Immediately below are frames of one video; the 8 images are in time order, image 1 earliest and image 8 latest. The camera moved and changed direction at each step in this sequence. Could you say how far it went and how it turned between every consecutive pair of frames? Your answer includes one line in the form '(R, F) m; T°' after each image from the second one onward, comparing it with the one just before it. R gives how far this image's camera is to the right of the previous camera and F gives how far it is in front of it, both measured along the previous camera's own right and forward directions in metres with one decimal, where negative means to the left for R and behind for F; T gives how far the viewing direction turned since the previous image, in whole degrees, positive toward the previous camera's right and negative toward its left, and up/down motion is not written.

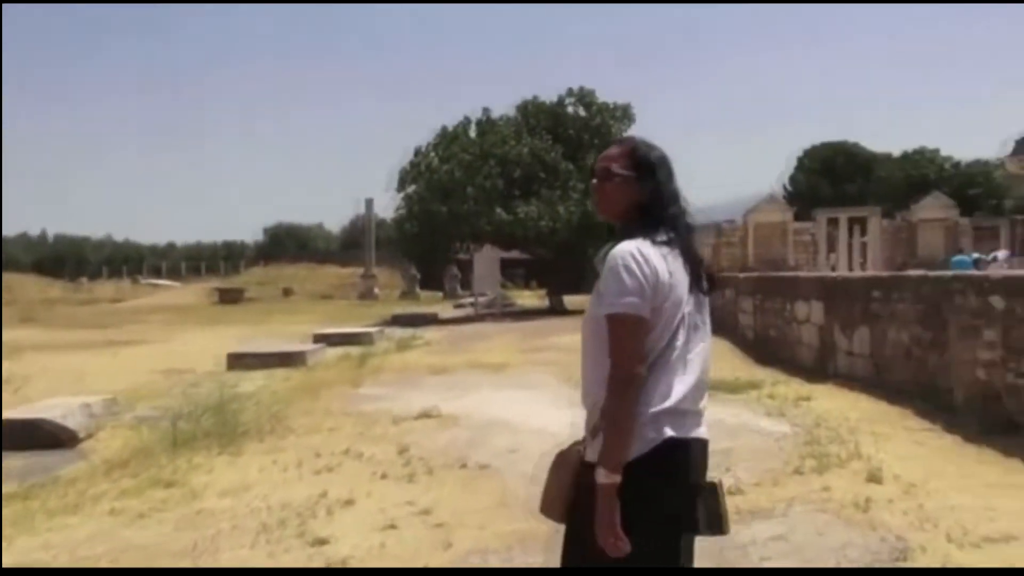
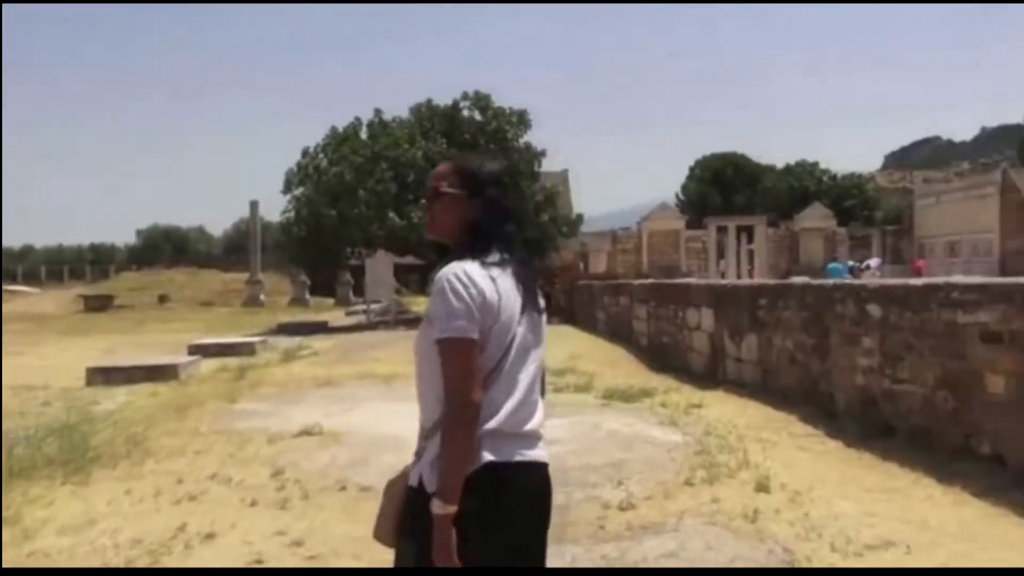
(0.0, +0.2) m; +6°
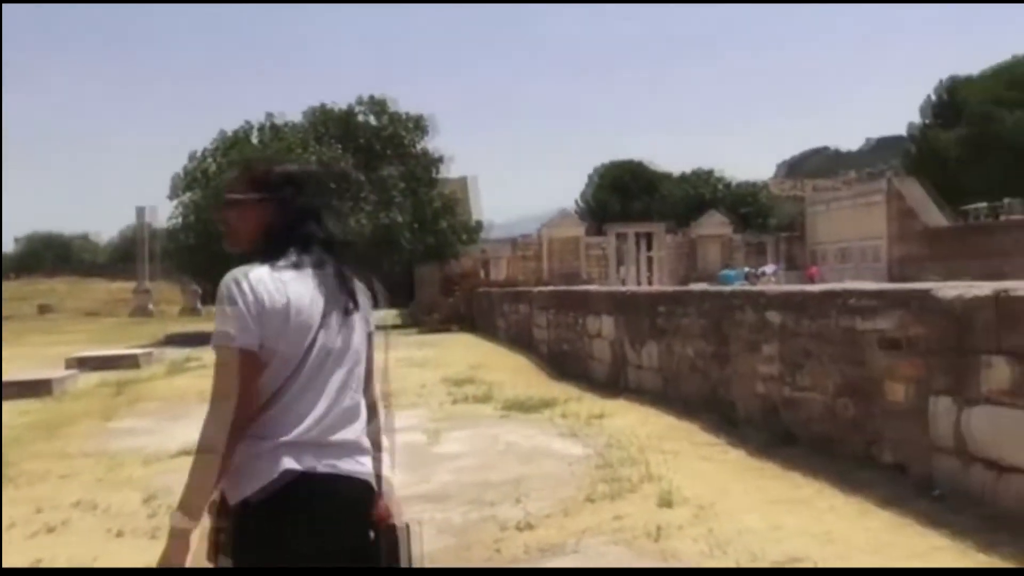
(0.0, +0.3) m; +5°
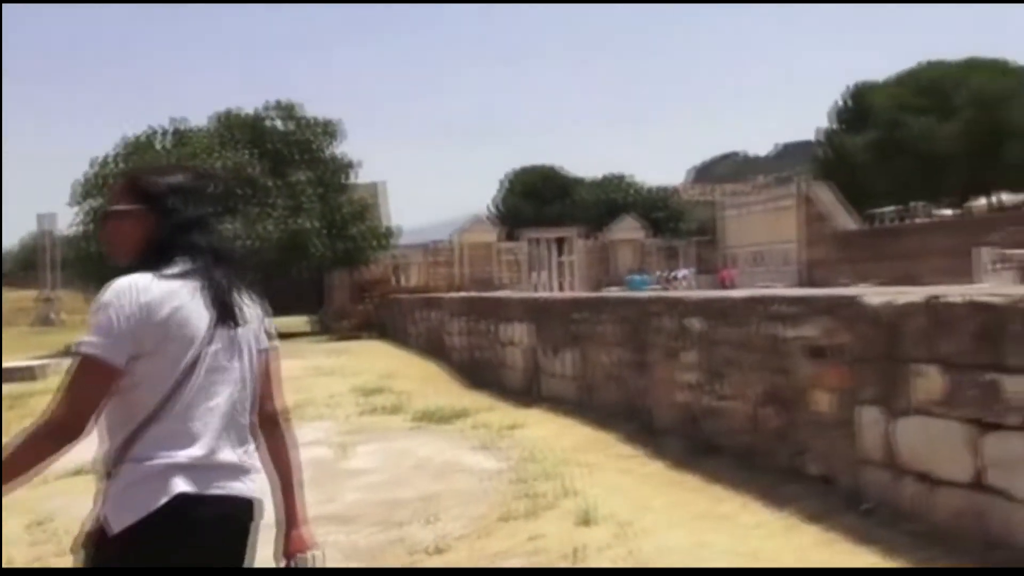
(0.0, +0.3) m; +5°
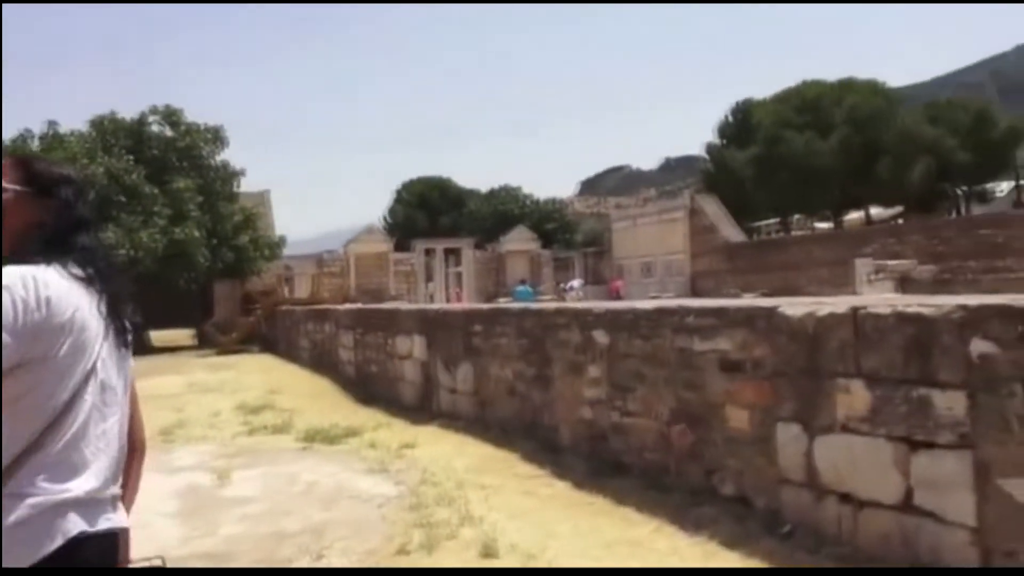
(0.0, +0.4) m; +6°
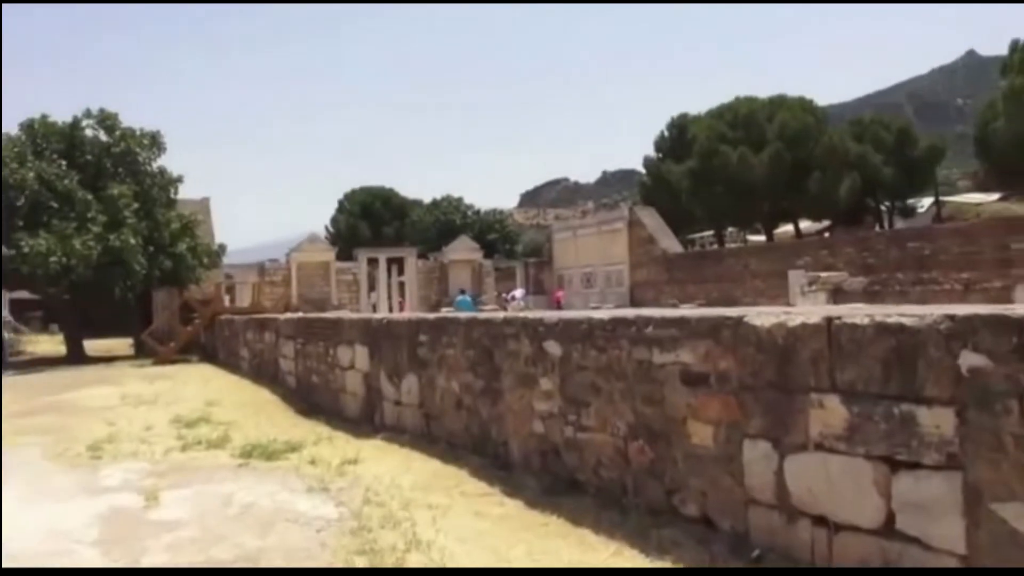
(0.0, +0.3) m; +3°
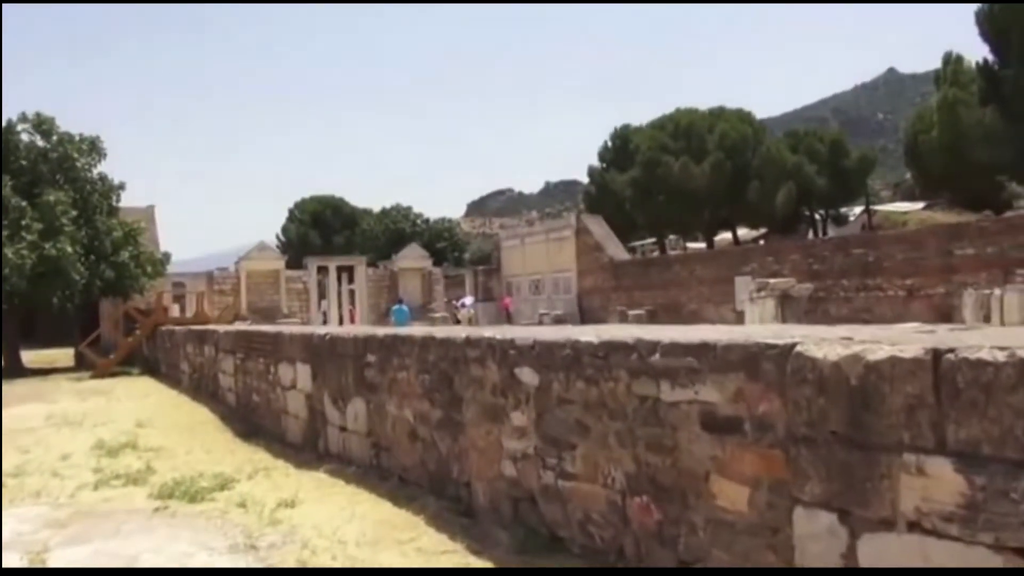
(-0.1, +1.1) m; +3°
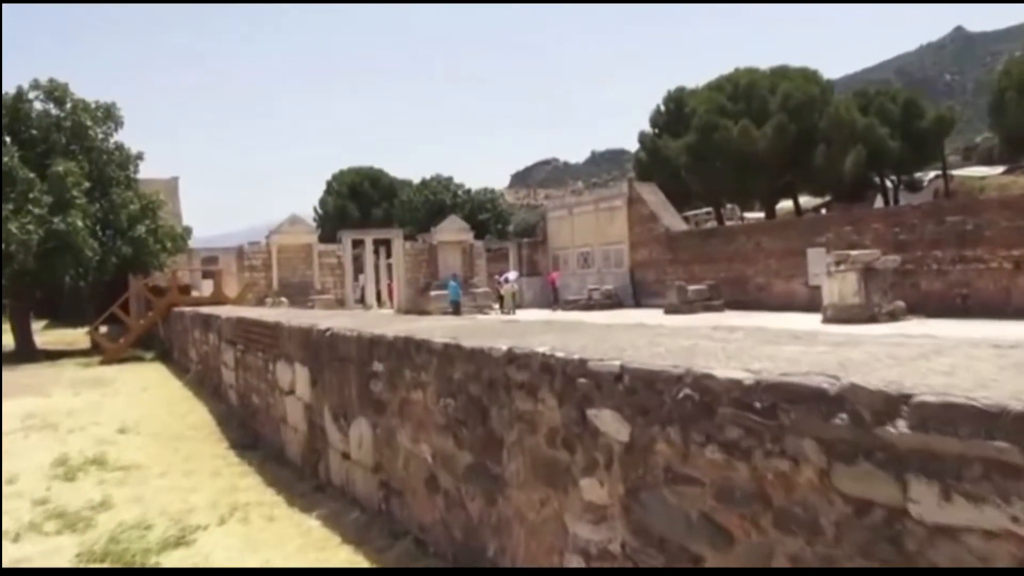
(-0.1, +2.1) m; -2°
